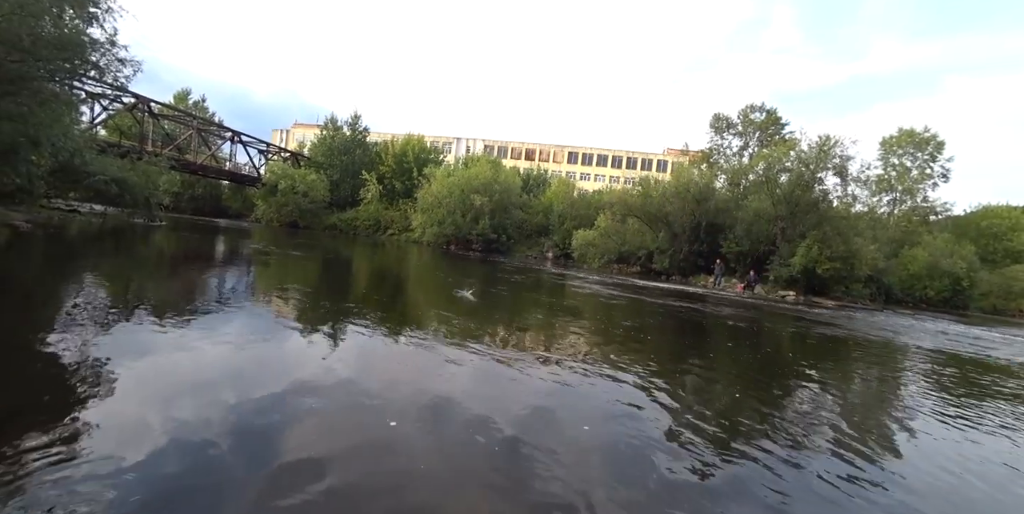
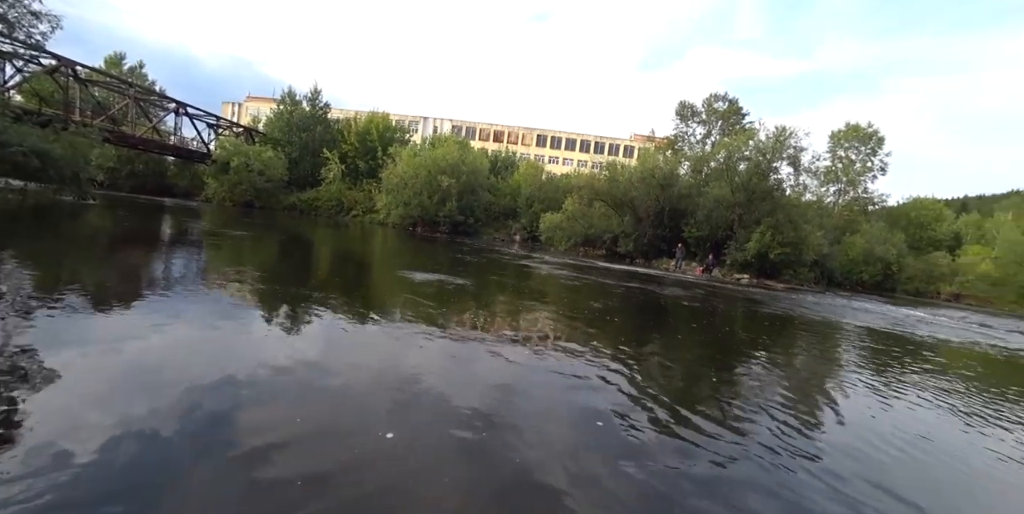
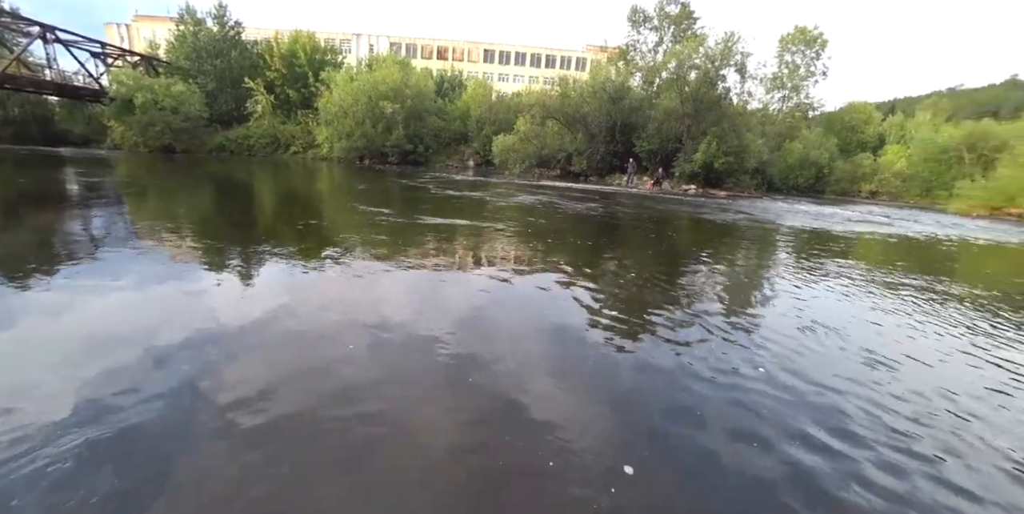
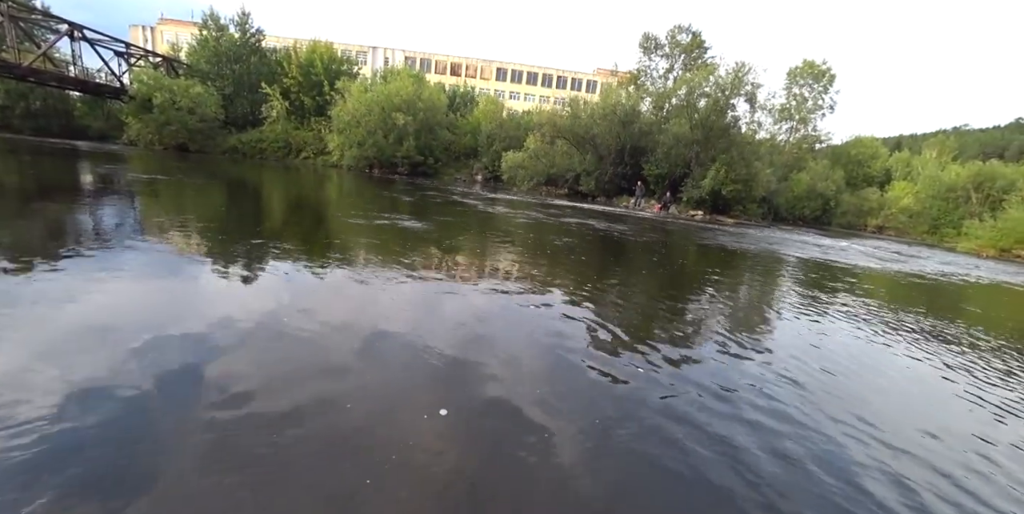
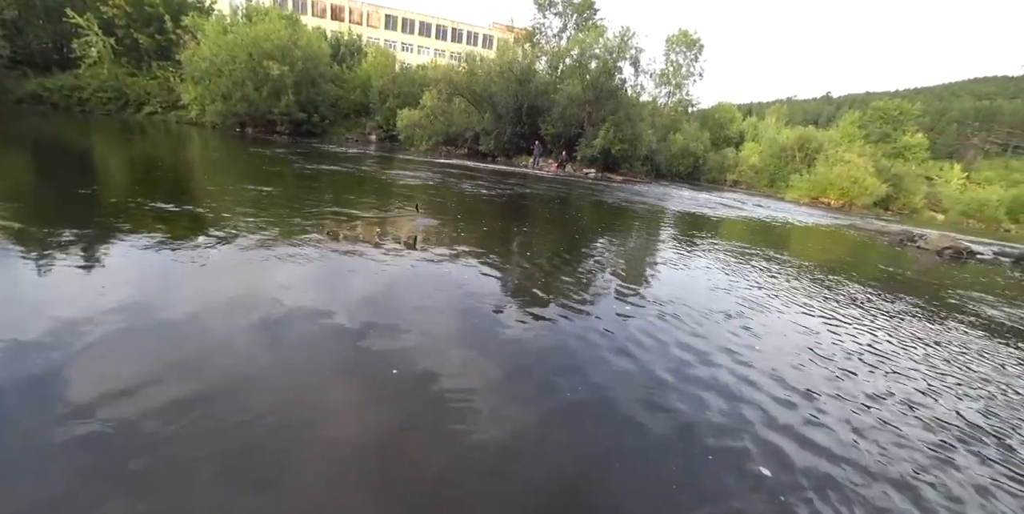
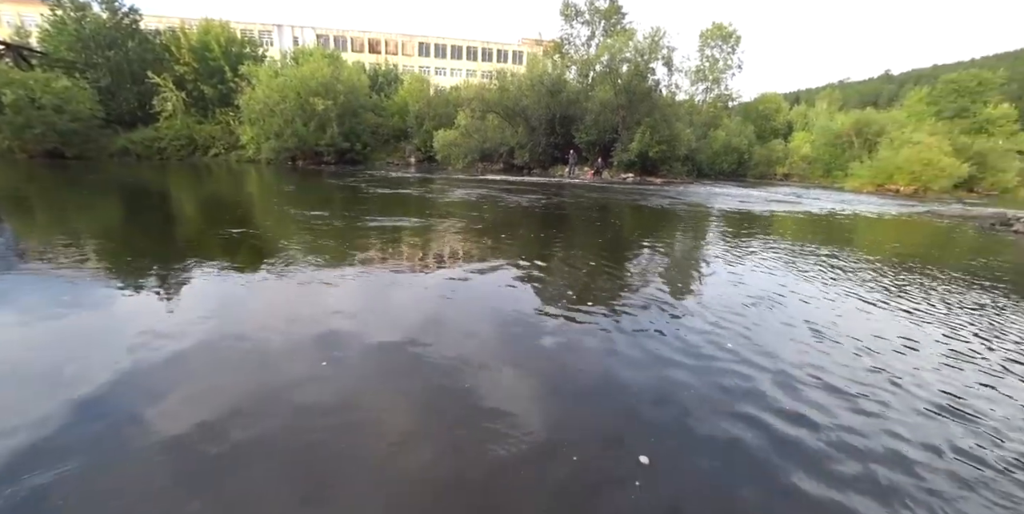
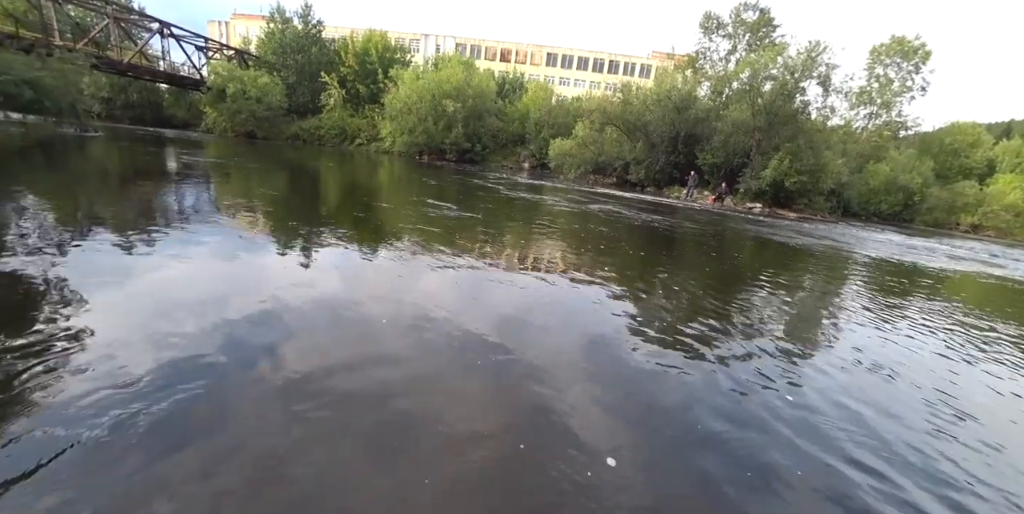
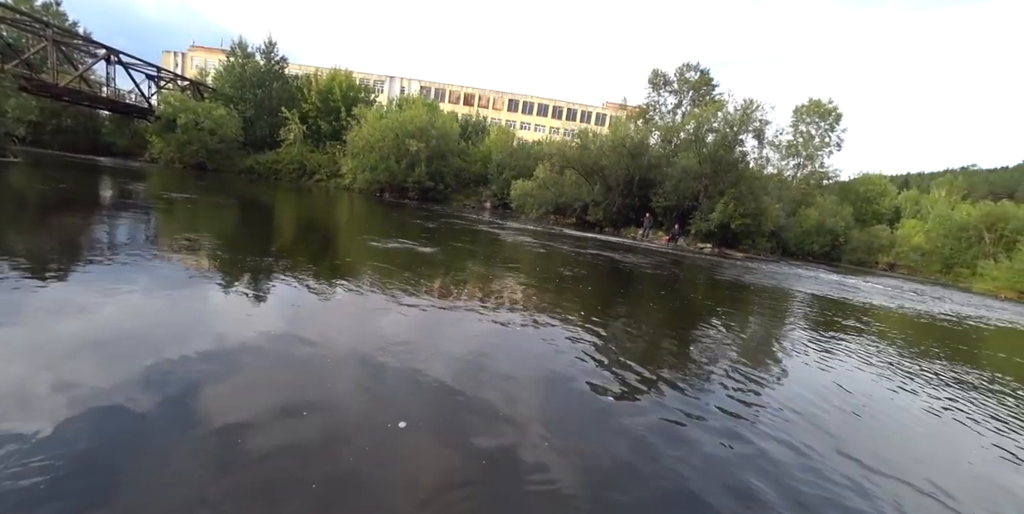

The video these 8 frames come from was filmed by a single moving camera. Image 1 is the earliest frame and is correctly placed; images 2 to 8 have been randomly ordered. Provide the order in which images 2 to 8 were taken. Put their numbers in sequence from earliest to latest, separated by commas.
2, 8, 4, 7, 3, 6, 5
